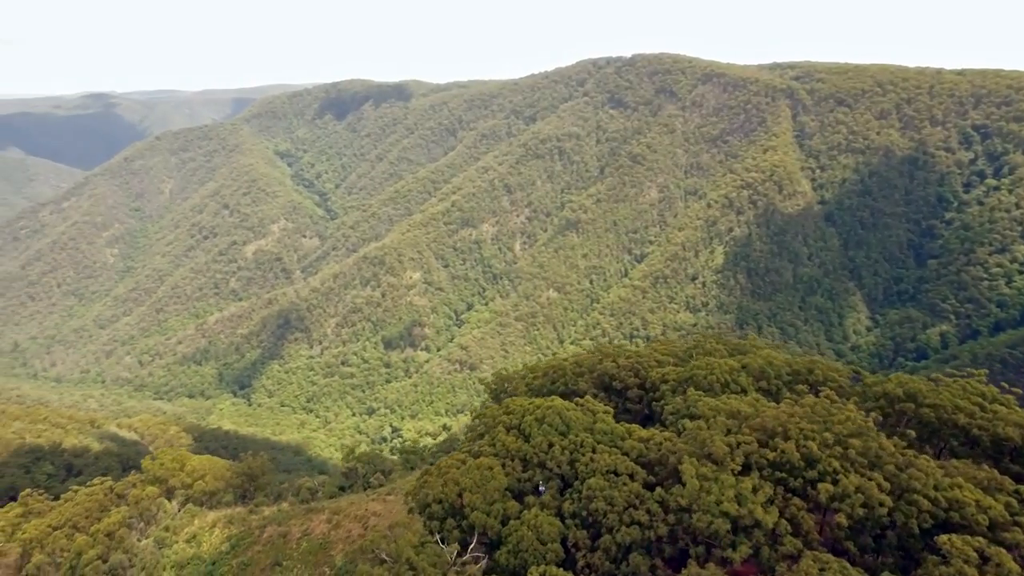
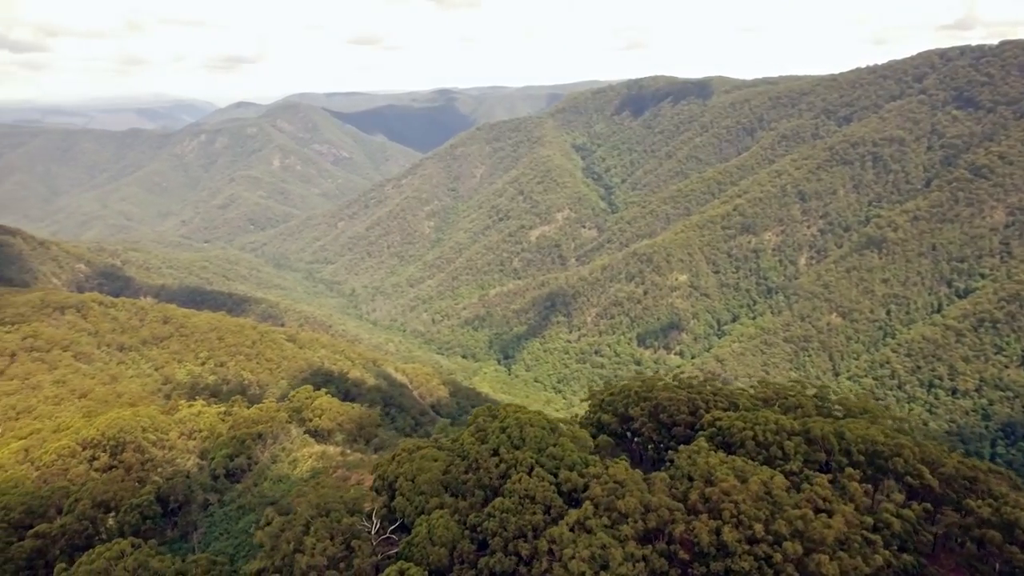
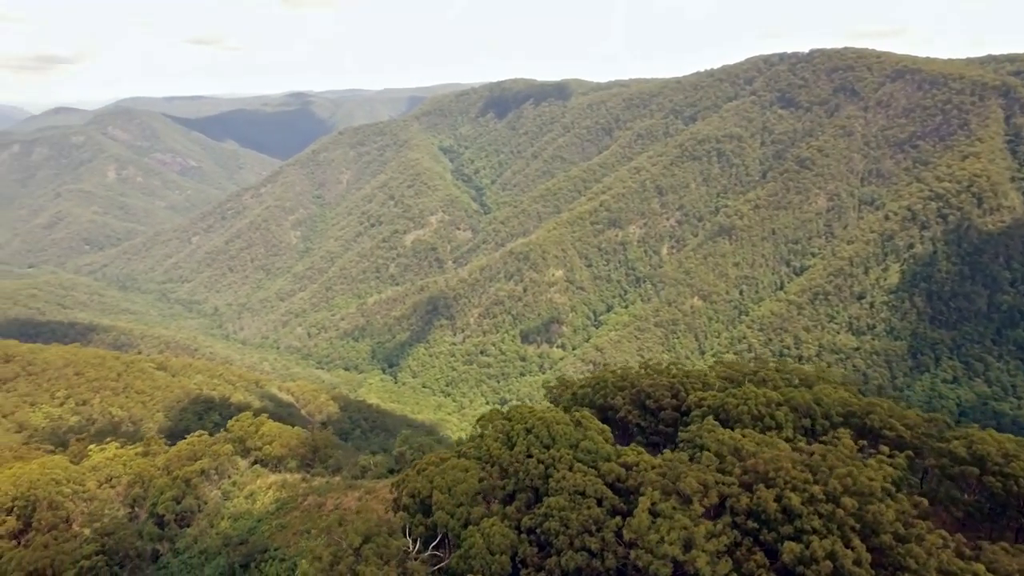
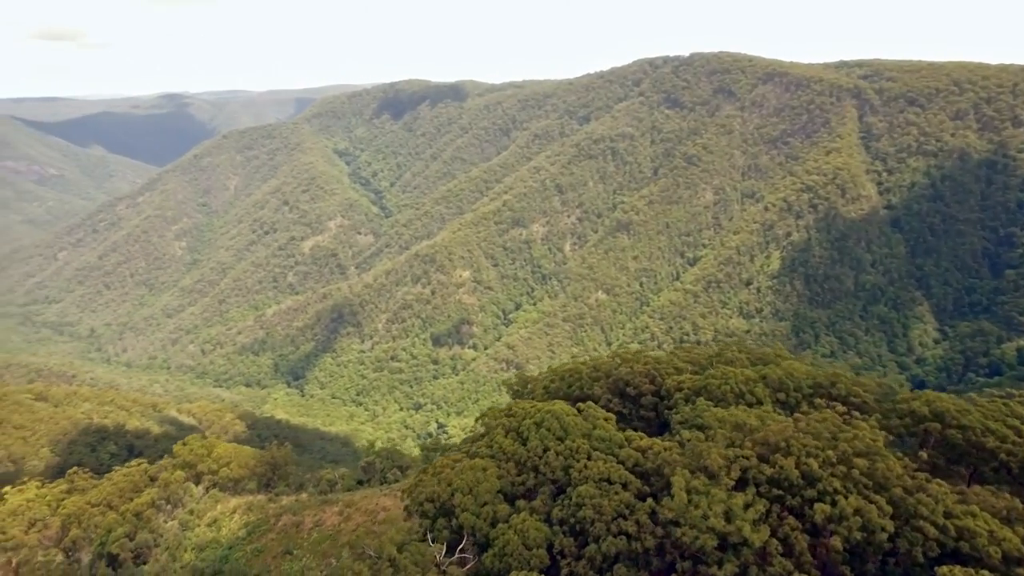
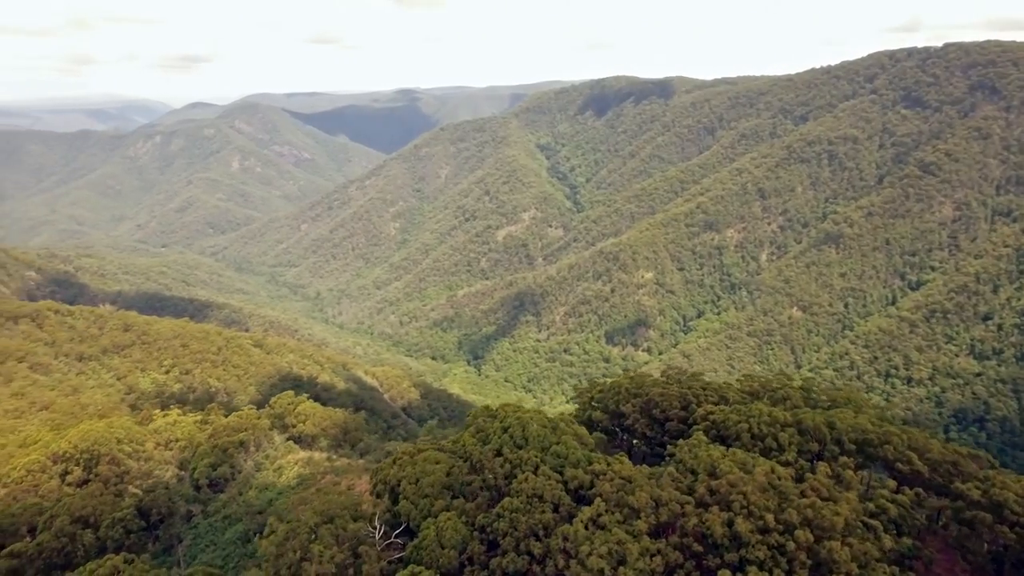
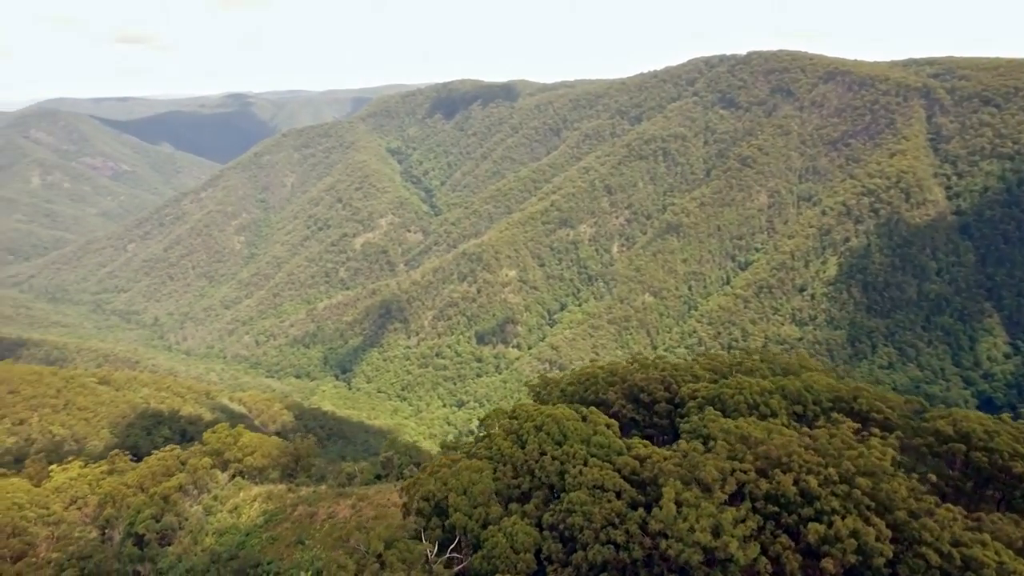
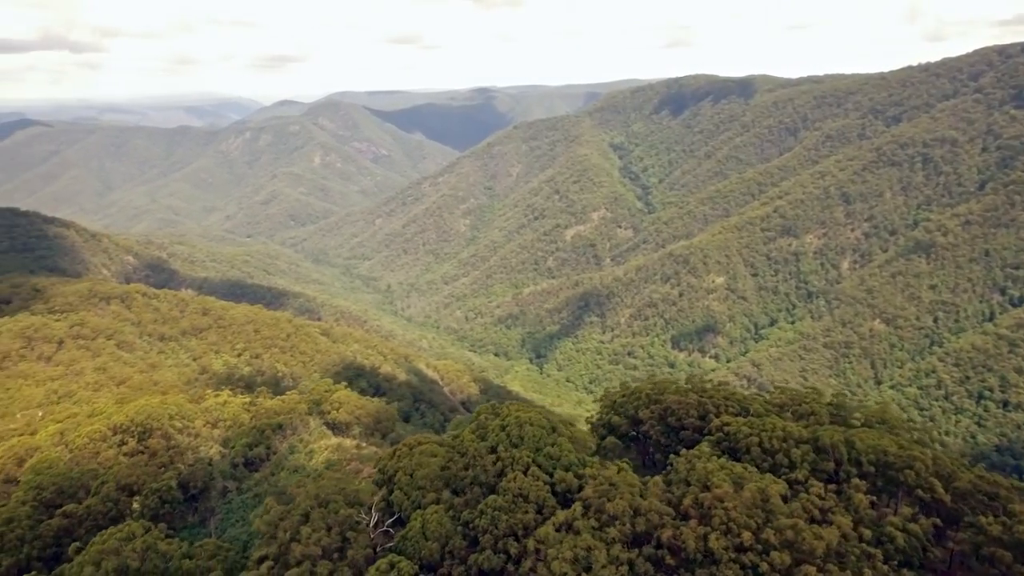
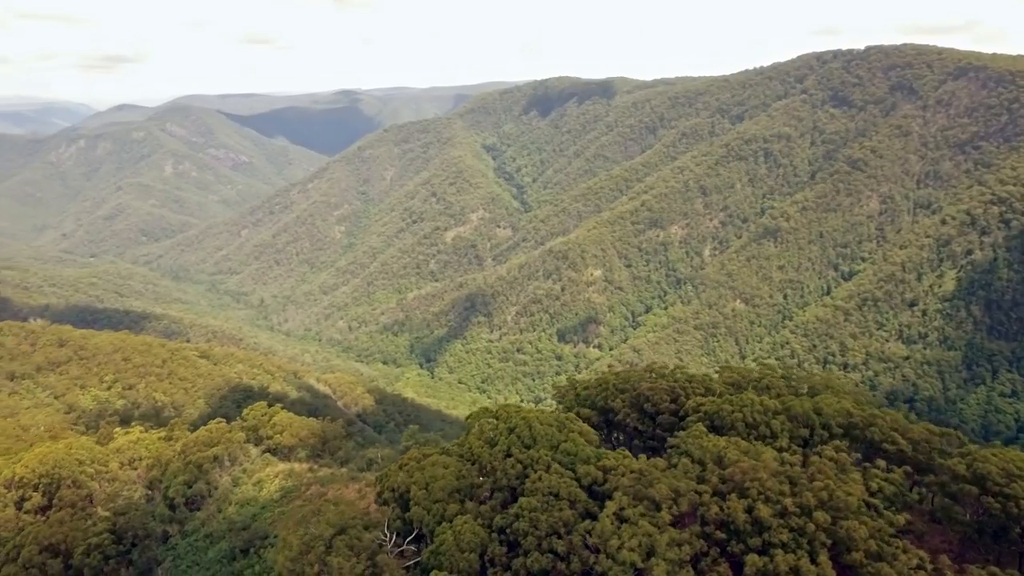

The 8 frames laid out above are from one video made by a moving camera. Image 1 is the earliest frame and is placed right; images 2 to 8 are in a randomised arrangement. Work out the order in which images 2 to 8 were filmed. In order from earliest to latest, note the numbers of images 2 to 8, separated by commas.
4, 6, 3, 8, 5, 2, 7
